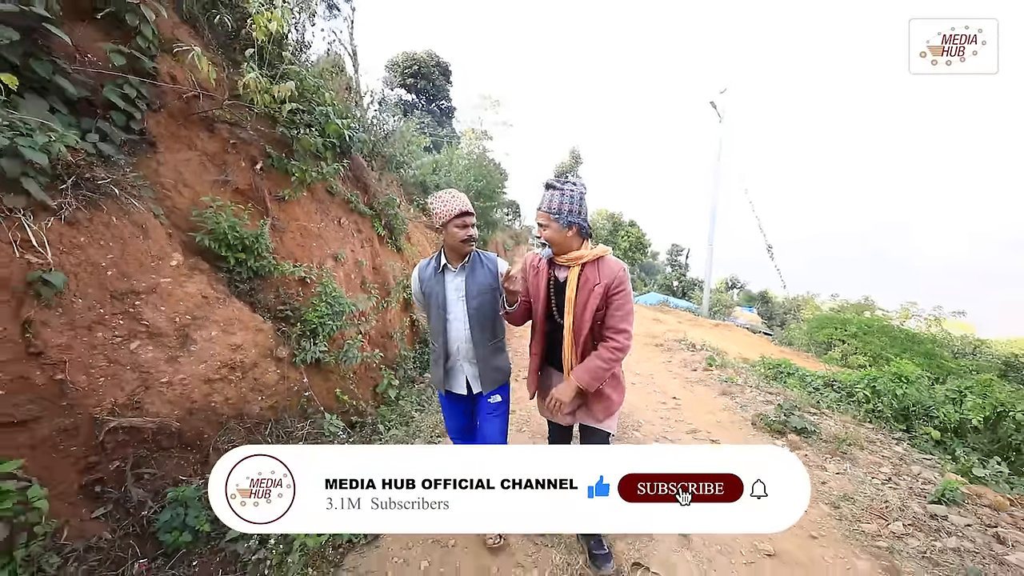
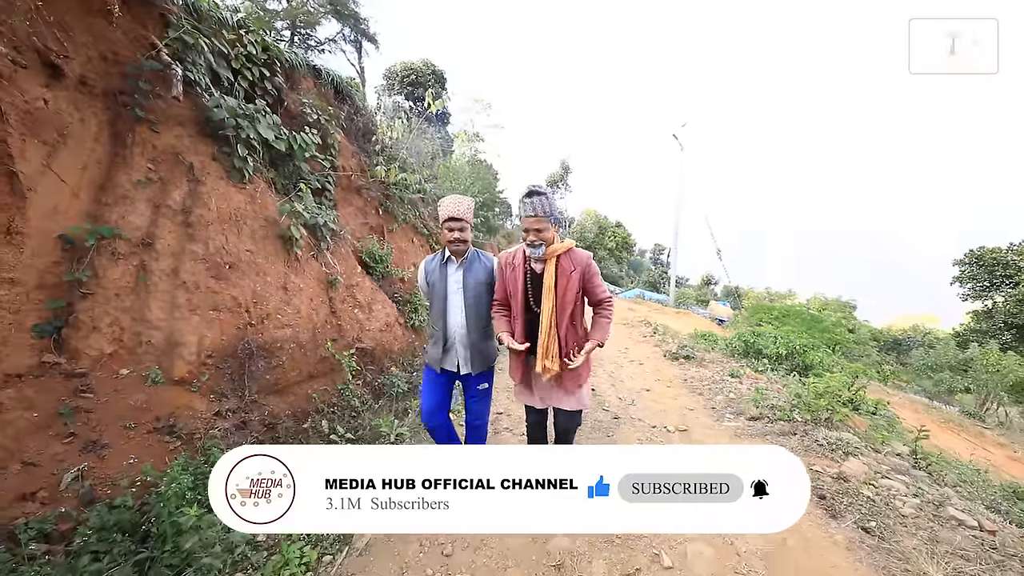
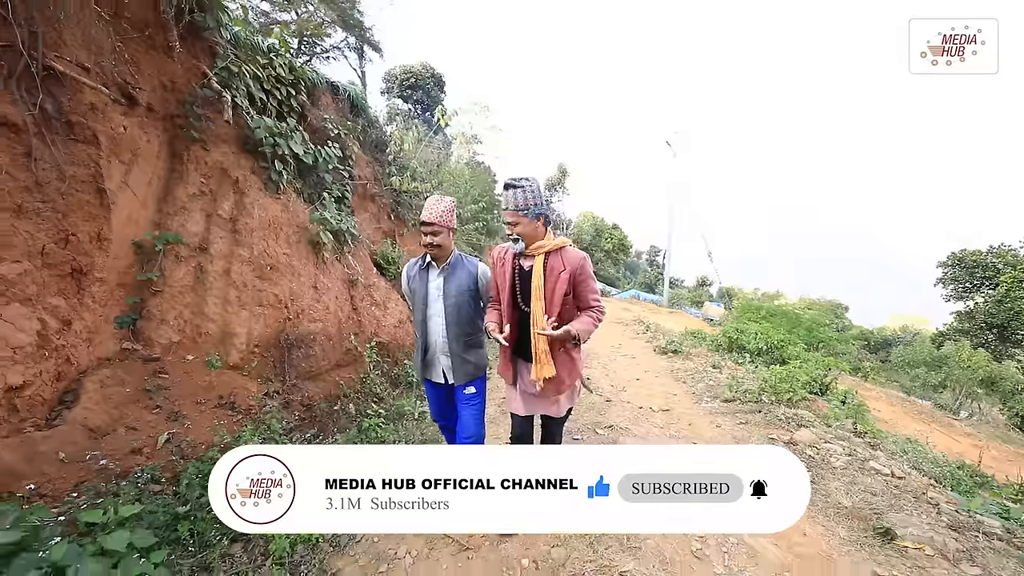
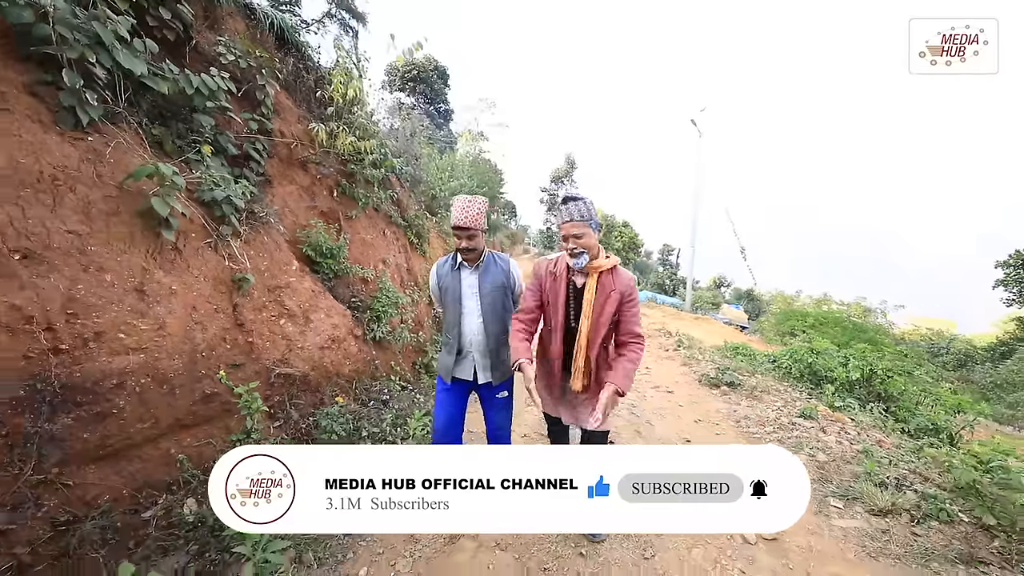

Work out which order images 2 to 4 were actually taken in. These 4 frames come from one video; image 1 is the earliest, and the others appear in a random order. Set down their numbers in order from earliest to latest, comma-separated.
4, 2, 3
